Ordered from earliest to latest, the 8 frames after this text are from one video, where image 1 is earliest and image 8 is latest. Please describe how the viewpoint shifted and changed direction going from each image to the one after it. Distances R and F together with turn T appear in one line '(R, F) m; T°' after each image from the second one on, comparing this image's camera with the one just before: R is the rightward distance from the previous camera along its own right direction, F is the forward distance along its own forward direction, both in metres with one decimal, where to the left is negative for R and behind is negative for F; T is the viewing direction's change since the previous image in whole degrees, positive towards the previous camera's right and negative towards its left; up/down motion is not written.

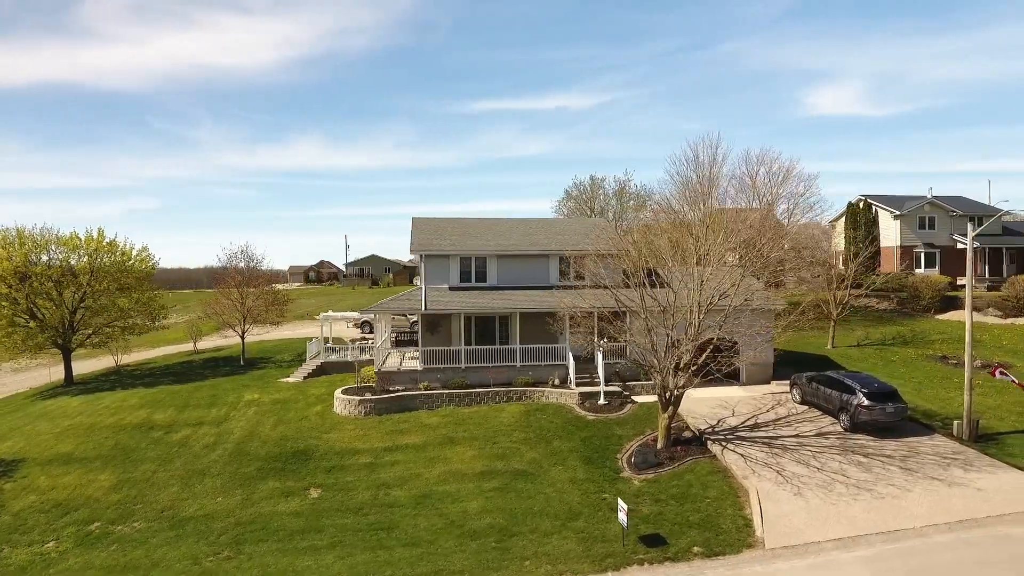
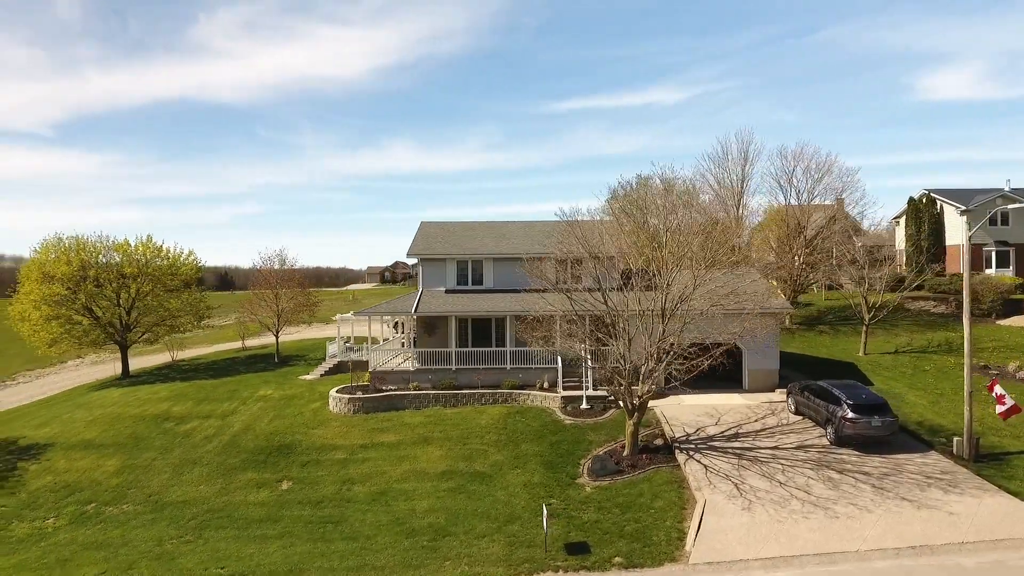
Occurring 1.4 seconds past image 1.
(+3.1, 0.0) m; -8°
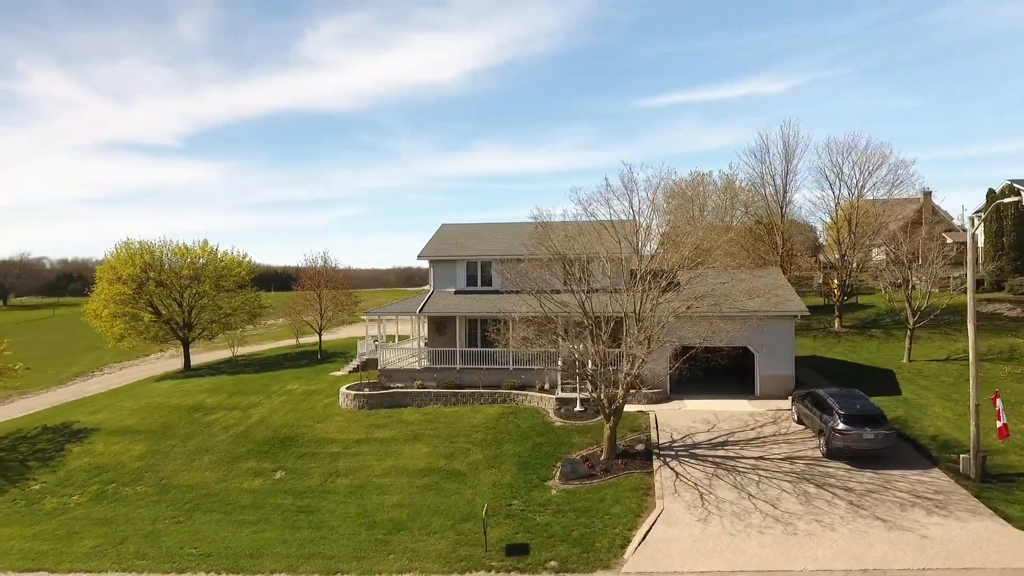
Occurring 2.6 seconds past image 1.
(+2.9, +0.1) m; -8°
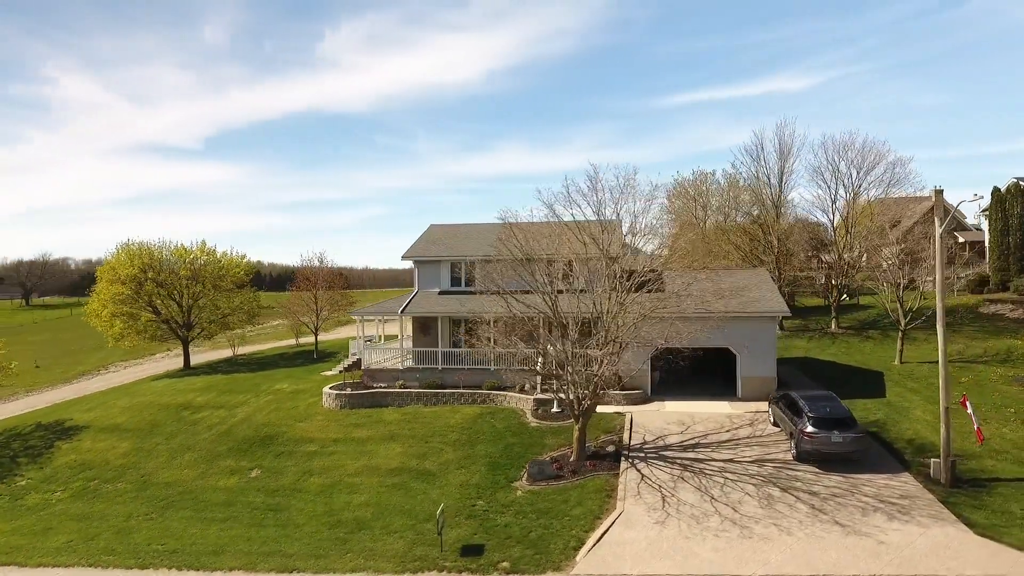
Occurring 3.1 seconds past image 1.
(+1.2, 0.0) m; -2°
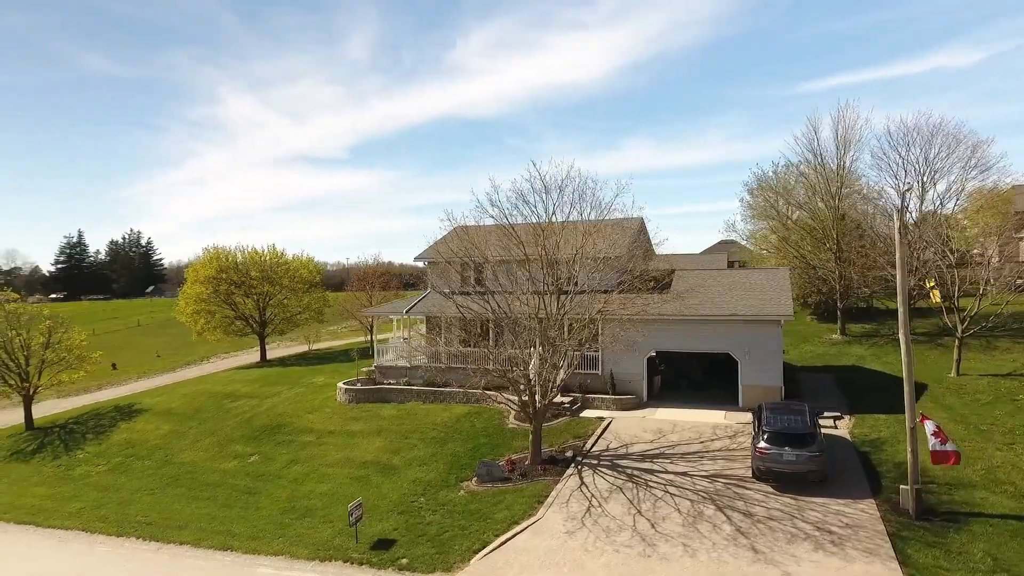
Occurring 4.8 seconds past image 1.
(+4.2, +0.4) m; -12°
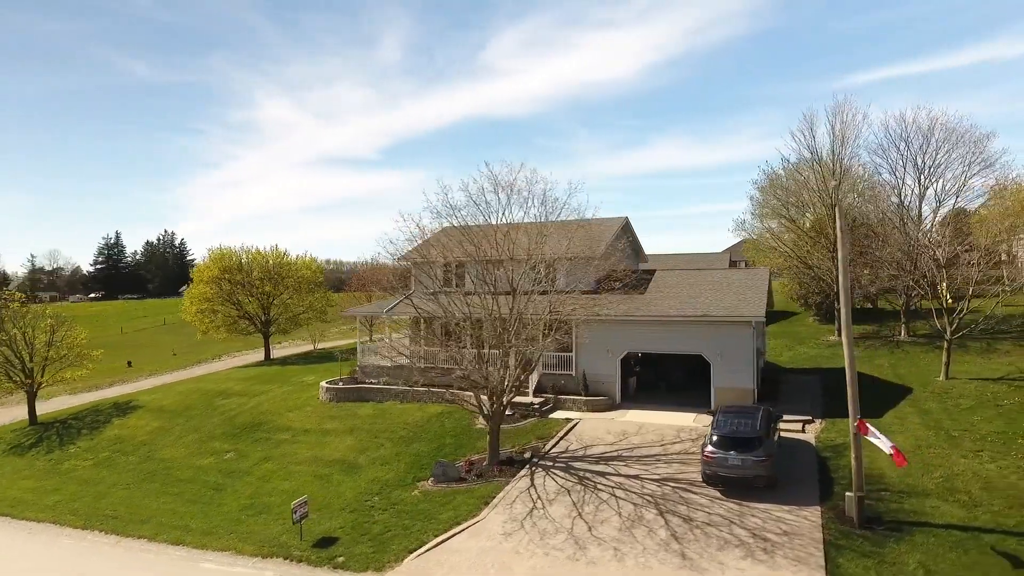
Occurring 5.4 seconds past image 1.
(+1.8, +0.1) m; -3°
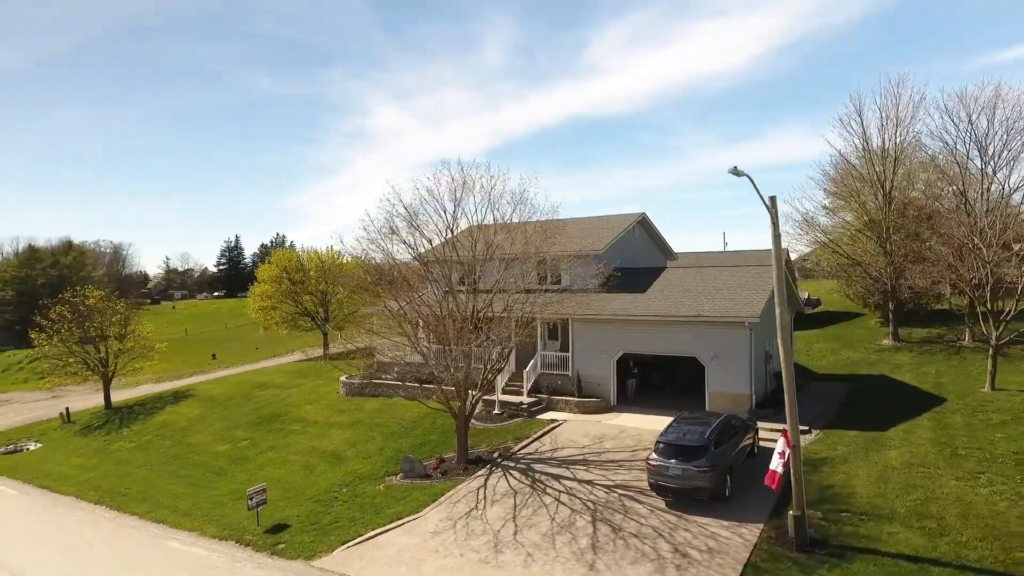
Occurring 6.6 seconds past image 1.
(+3.2, +0.4) m; -9°
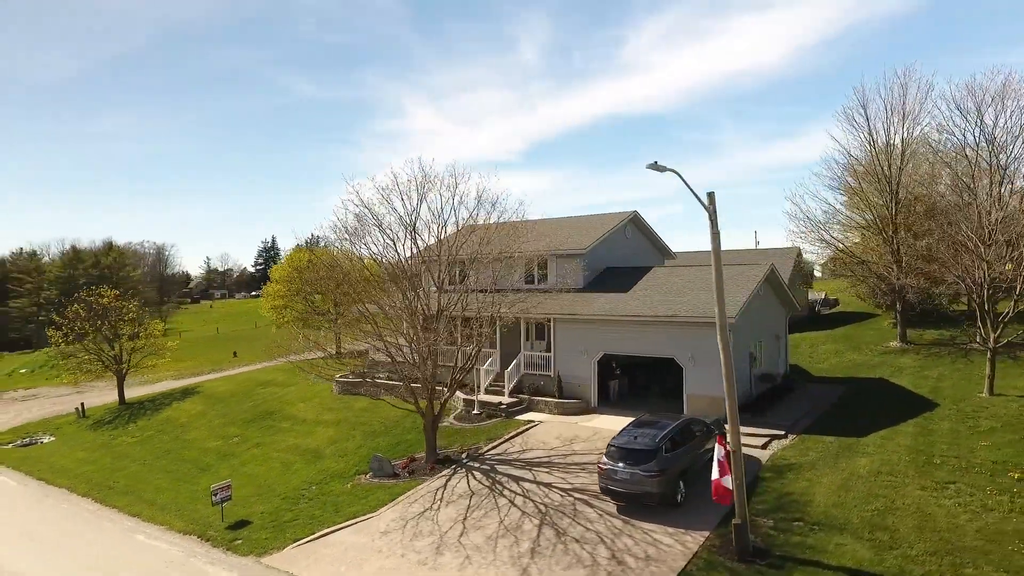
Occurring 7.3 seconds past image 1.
(+1.6, +0.2) m; -3°
